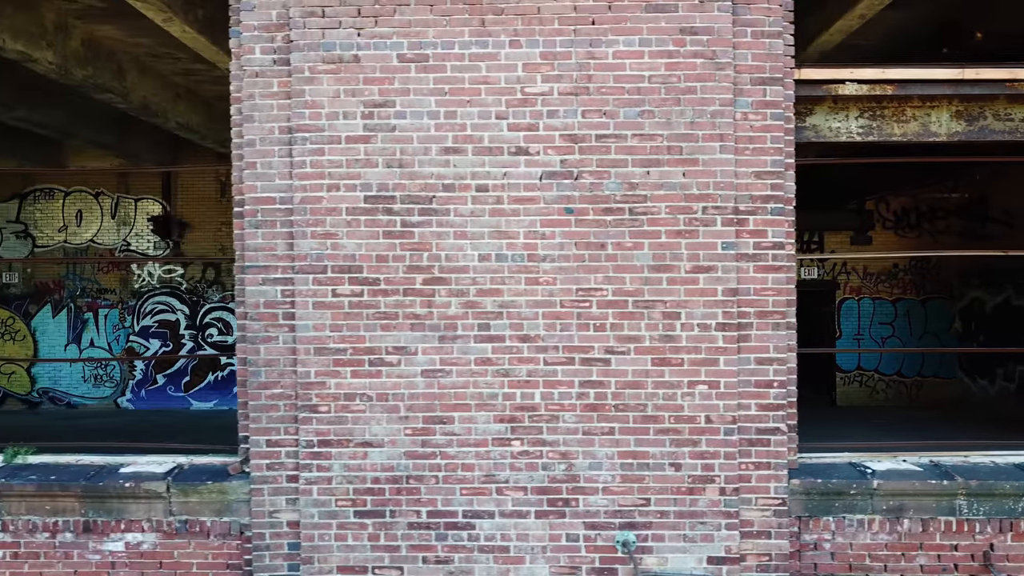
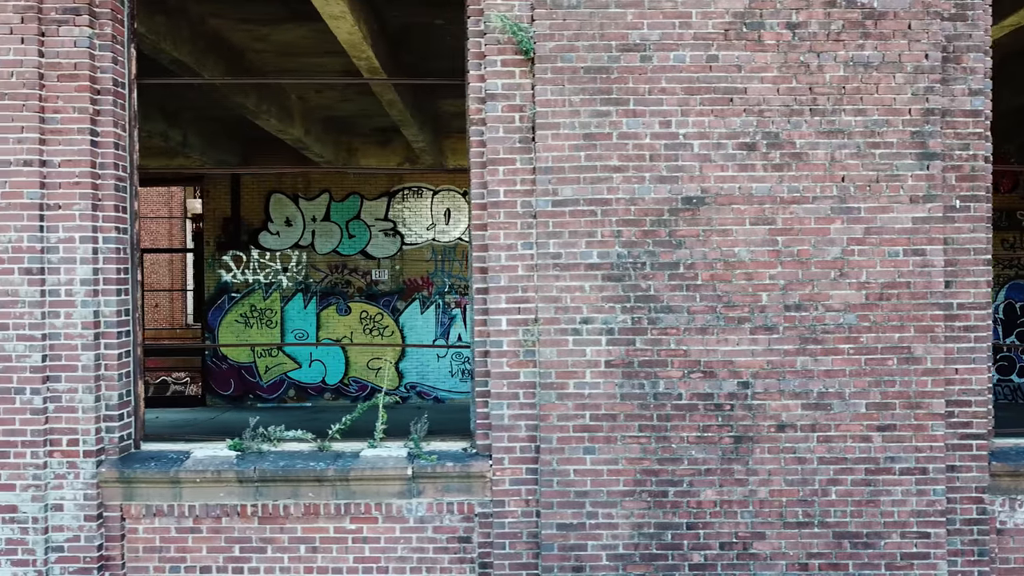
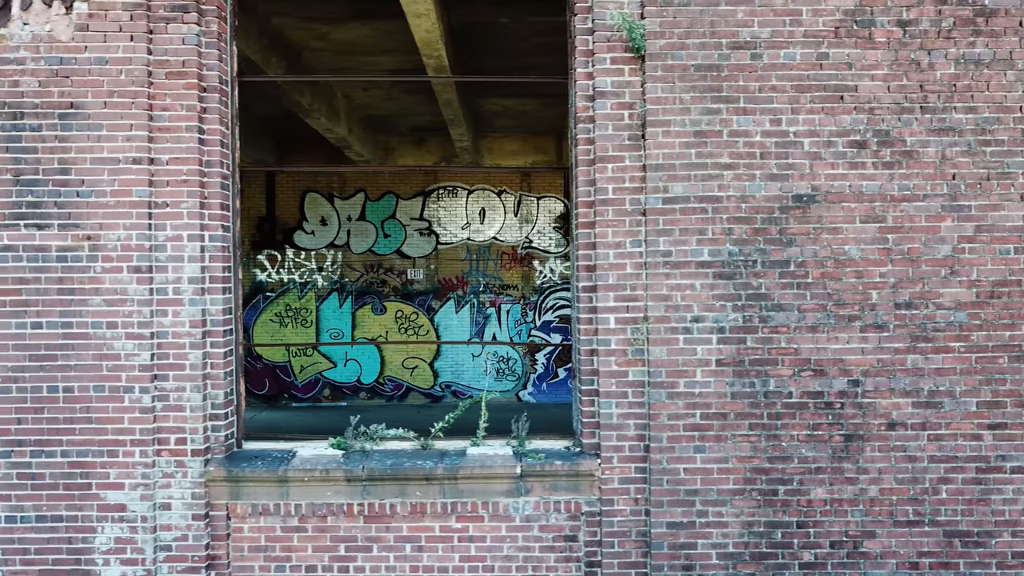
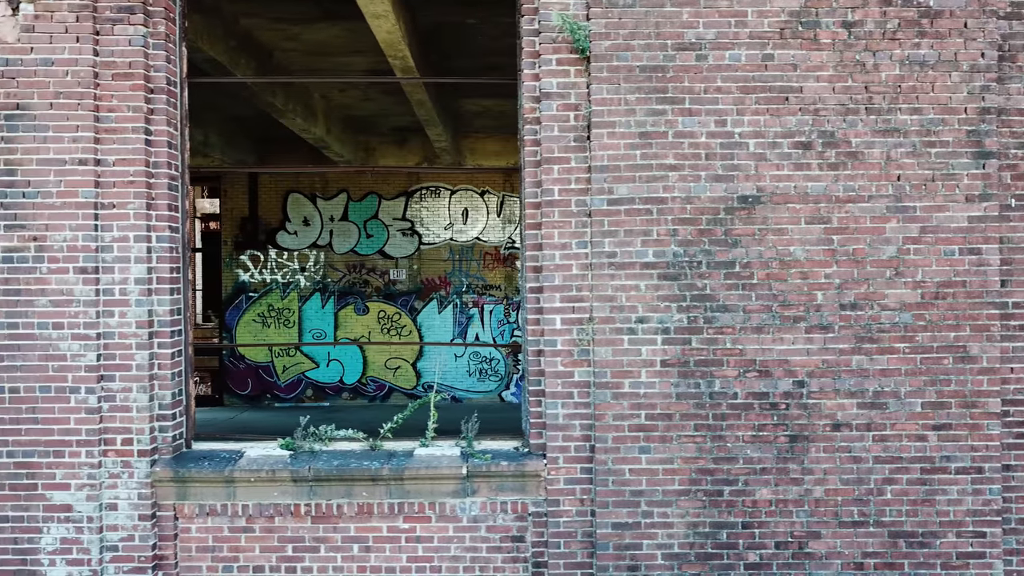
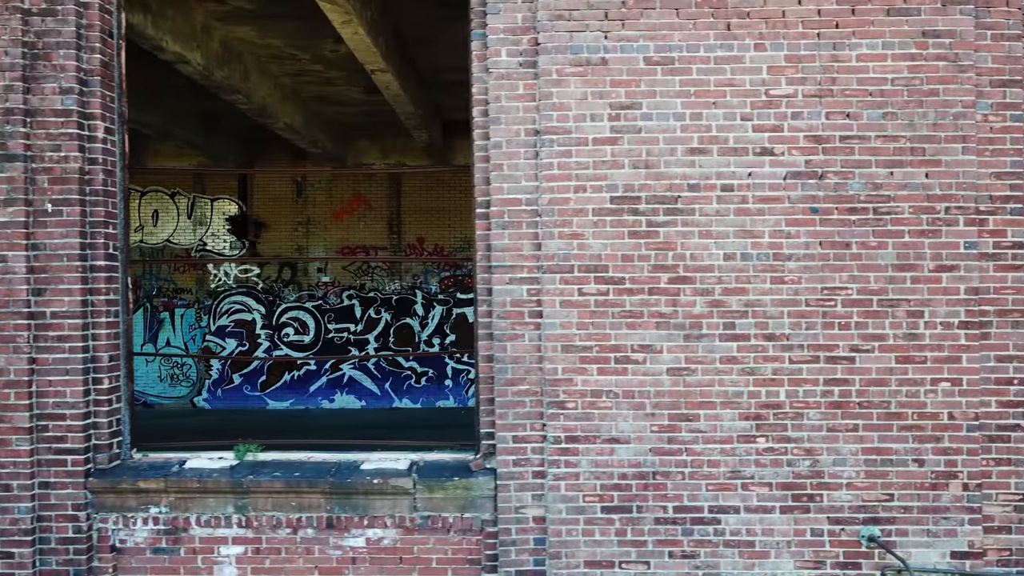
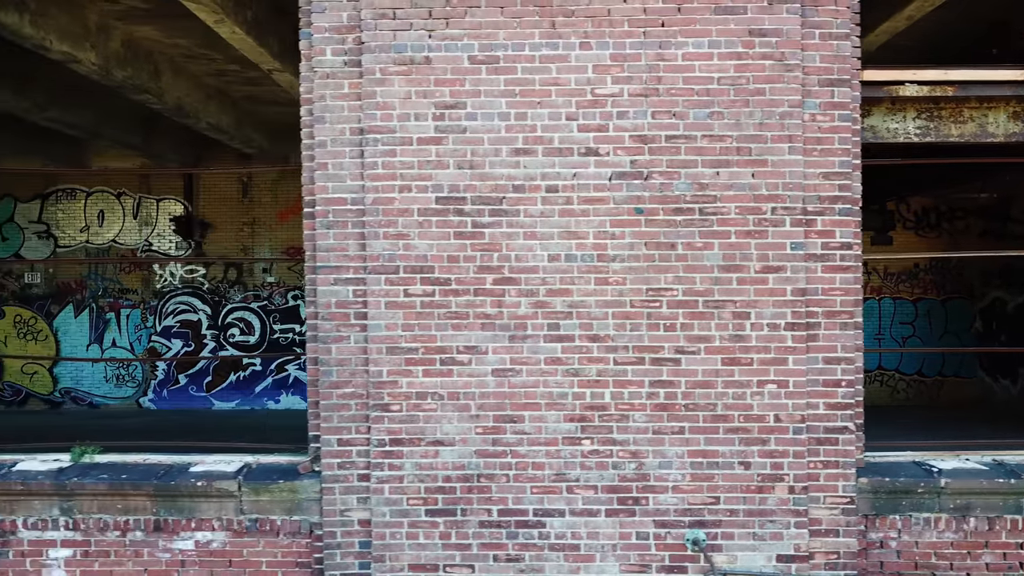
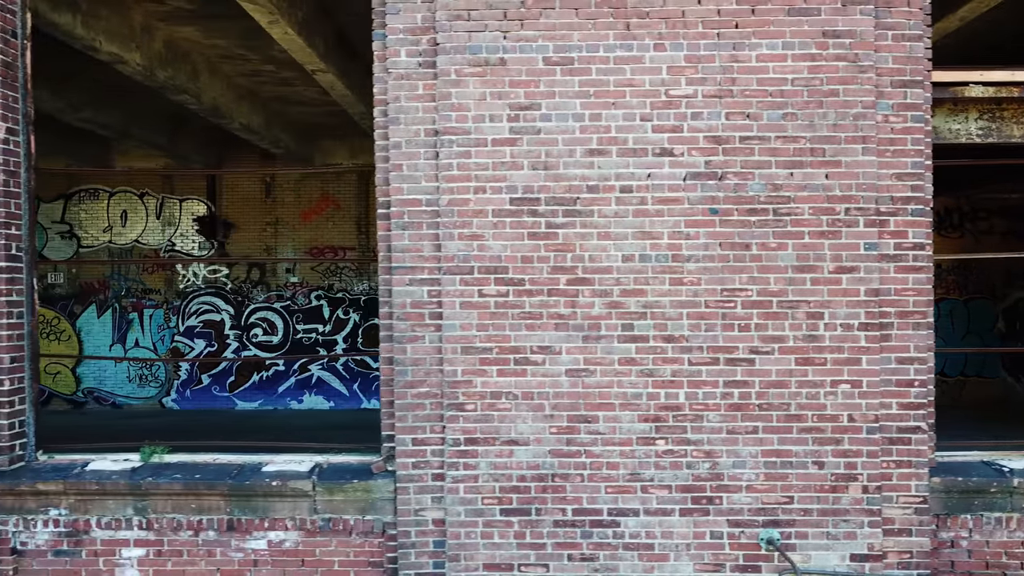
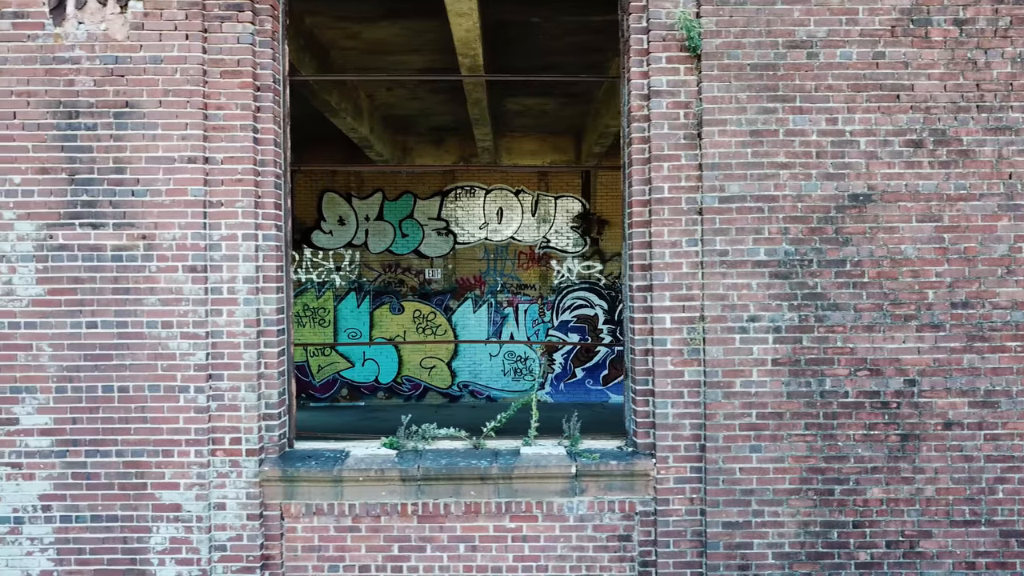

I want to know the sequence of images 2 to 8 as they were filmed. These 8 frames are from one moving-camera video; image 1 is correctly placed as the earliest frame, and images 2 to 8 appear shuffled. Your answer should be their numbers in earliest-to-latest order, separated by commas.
6, 7, 5, 2, 4, 3, 8
